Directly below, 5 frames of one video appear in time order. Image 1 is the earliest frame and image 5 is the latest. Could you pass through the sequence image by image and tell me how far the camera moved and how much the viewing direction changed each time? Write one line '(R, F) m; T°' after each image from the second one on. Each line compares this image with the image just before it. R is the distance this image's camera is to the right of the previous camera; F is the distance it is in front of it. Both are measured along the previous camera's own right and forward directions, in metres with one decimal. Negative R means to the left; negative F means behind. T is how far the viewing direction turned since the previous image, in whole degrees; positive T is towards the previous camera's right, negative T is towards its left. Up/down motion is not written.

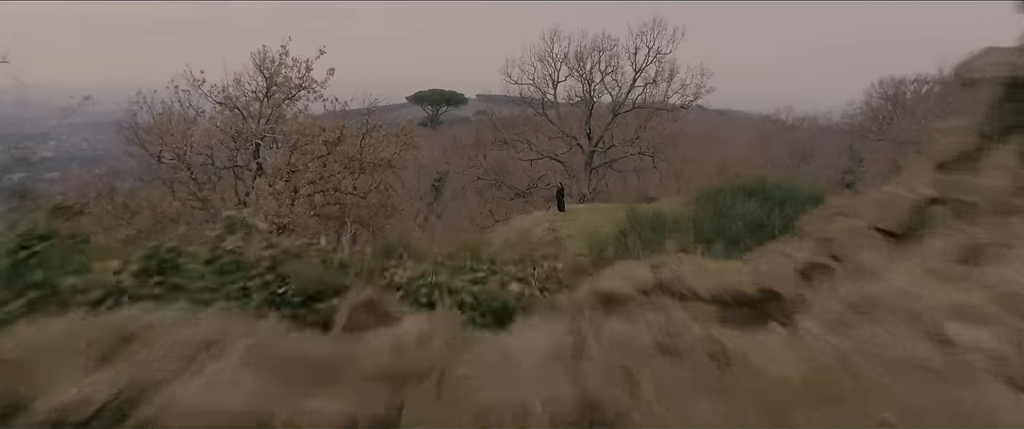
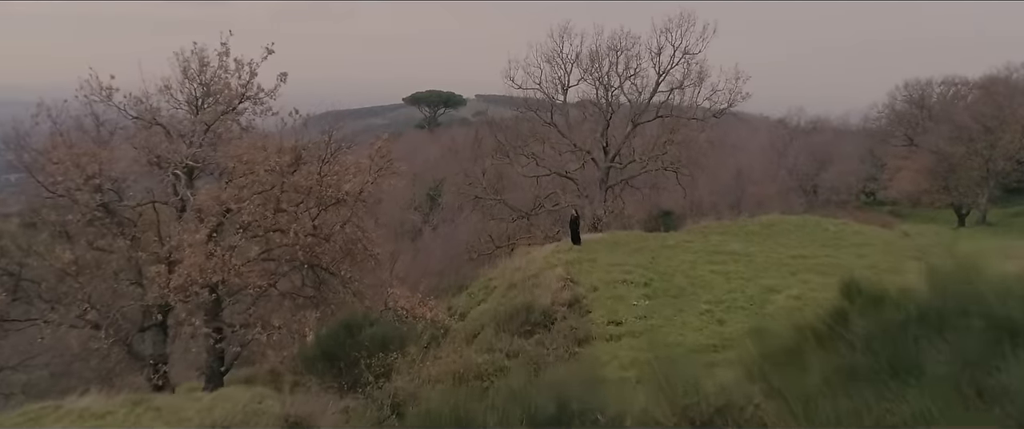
(-0.1, +4.9) m; 0°
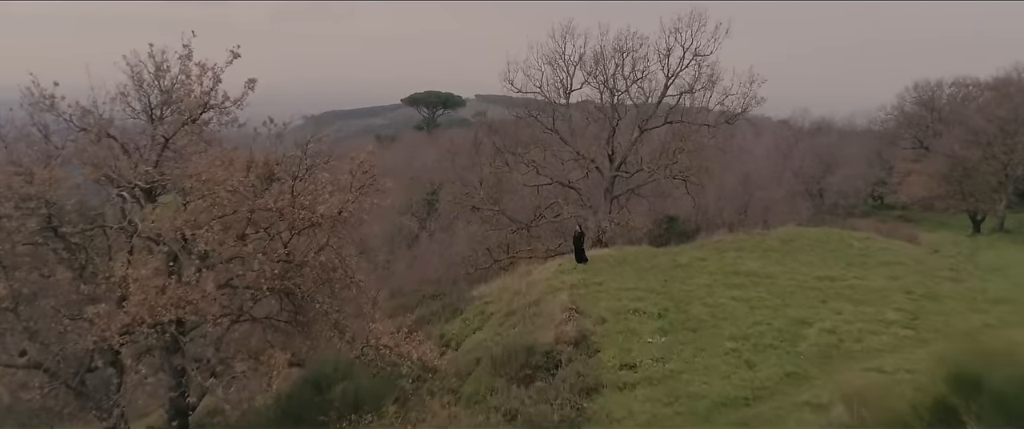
(0.0, +1.9) m; 0°
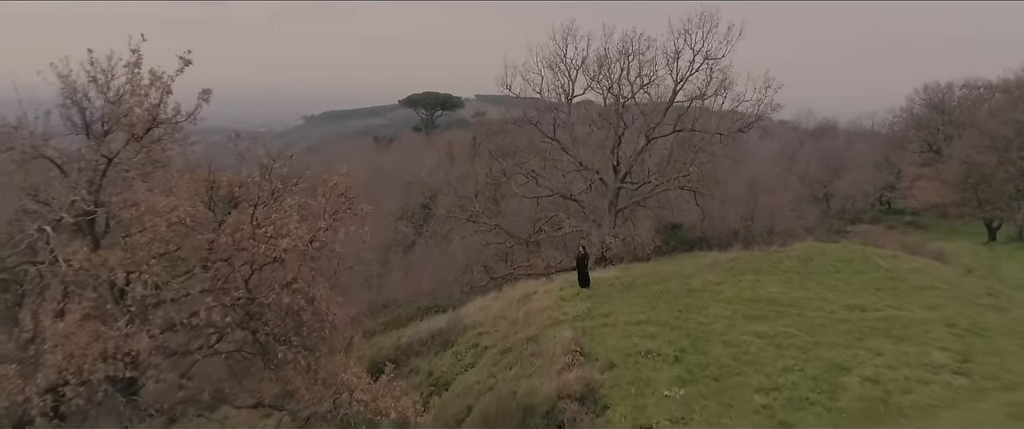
(+0.1, +1.9) m; 0°
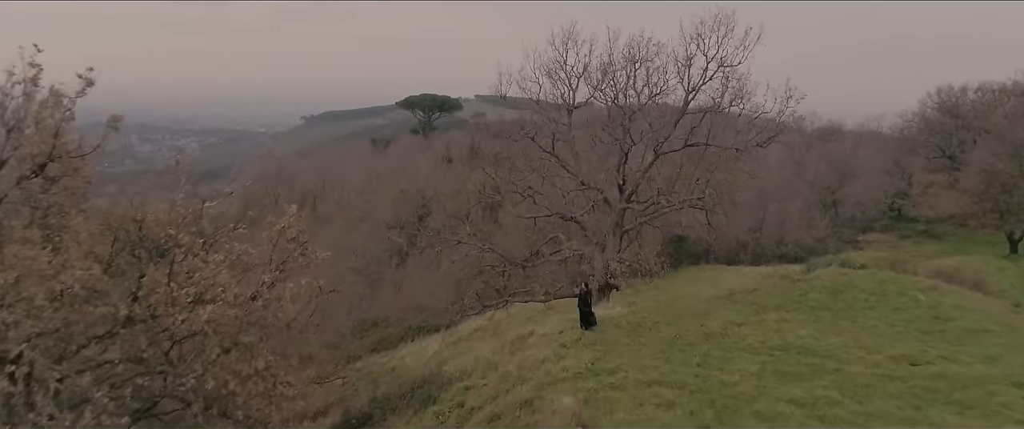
(+0.1, +2.5) m; 0°
